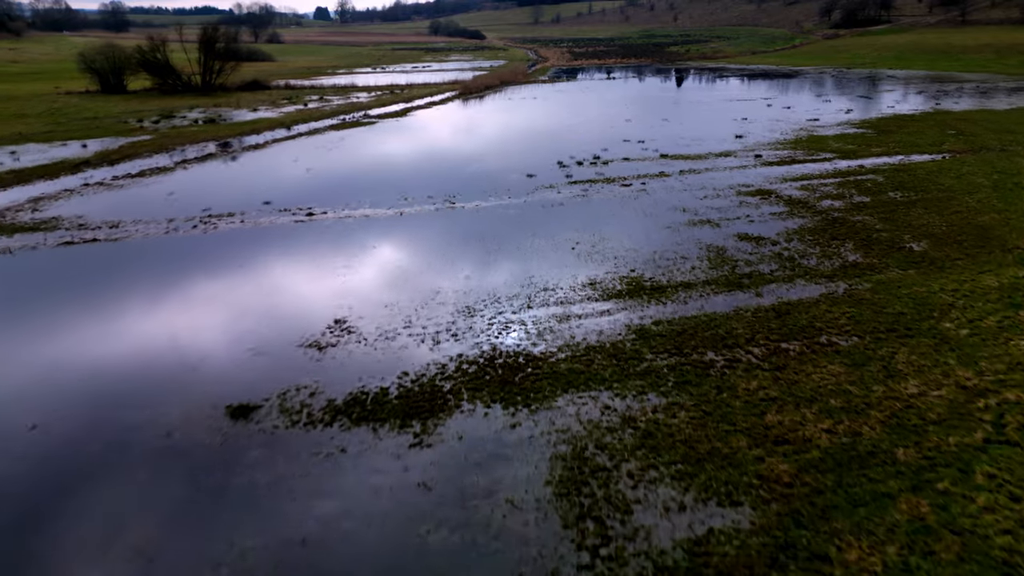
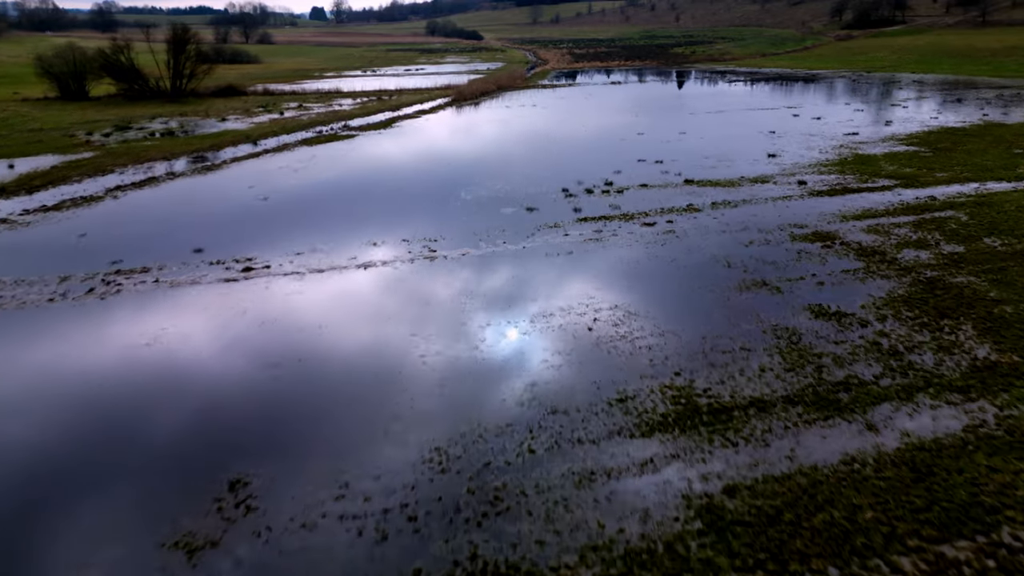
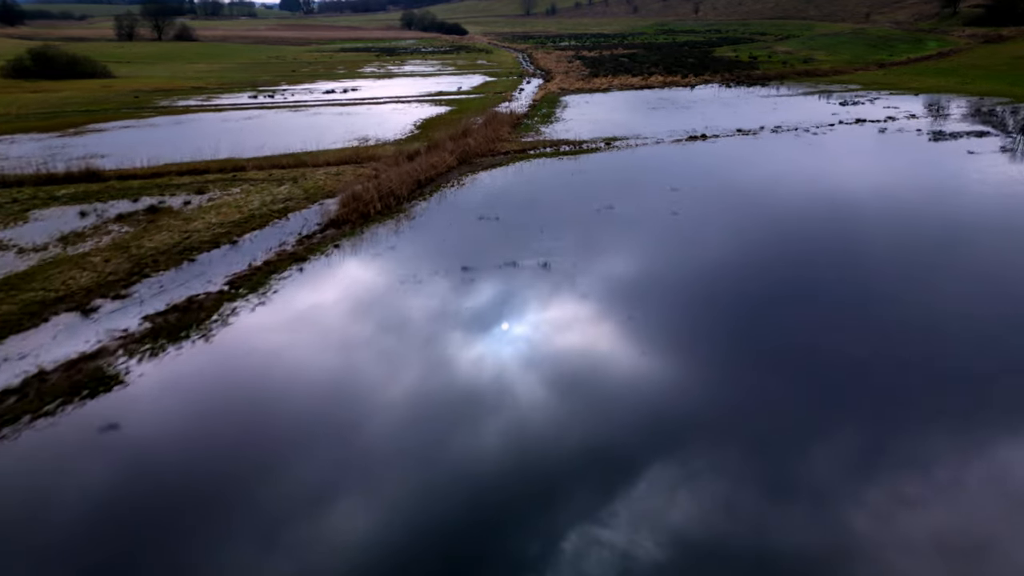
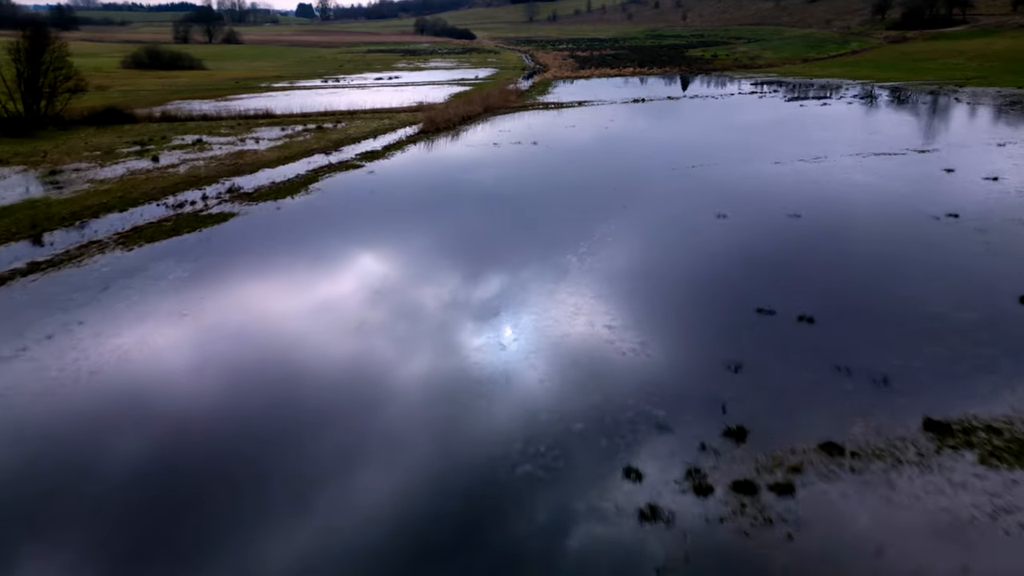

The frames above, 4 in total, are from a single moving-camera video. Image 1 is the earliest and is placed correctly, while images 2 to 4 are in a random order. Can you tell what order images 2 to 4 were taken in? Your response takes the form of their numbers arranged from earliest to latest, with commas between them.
2, 4, 3
